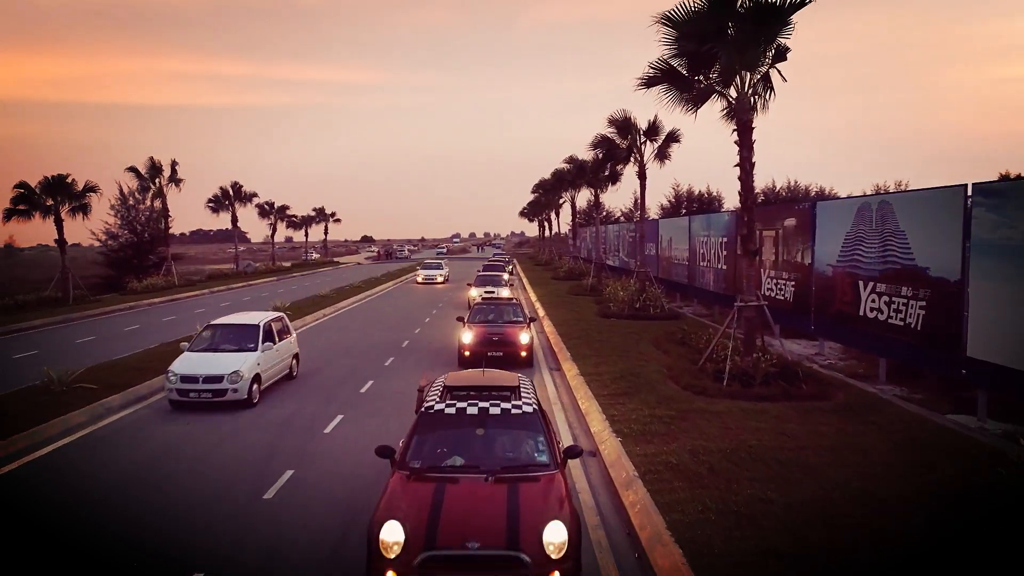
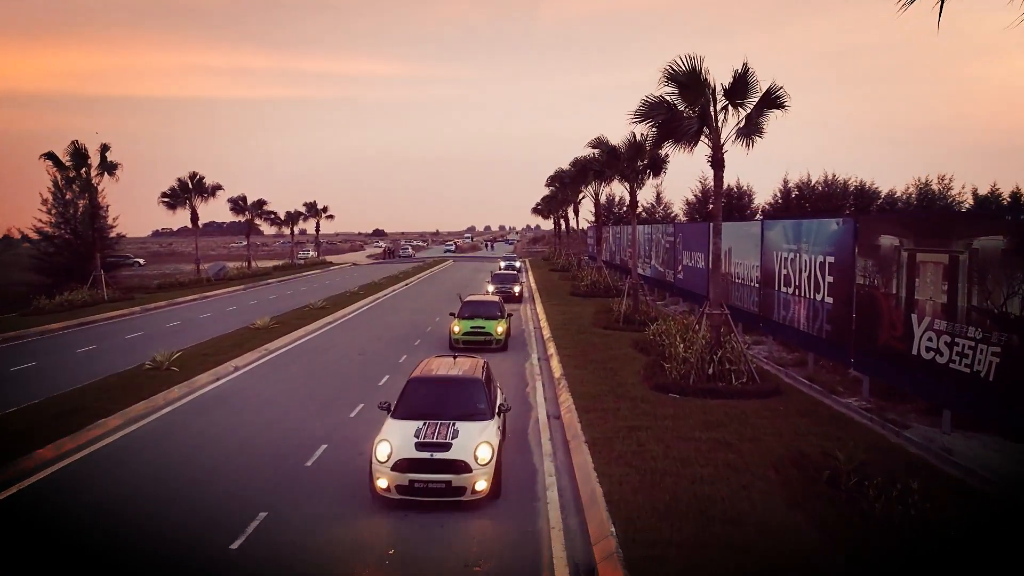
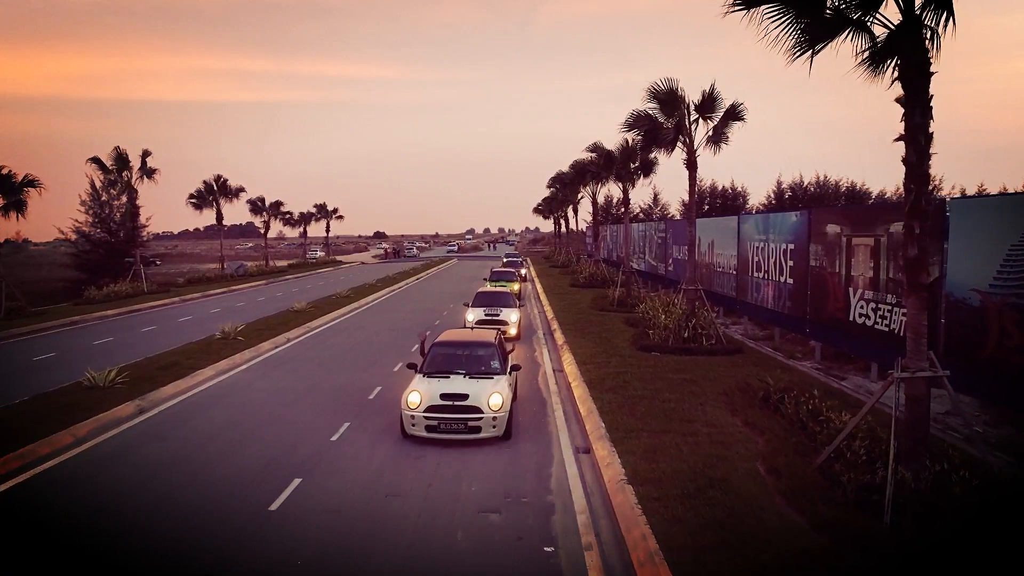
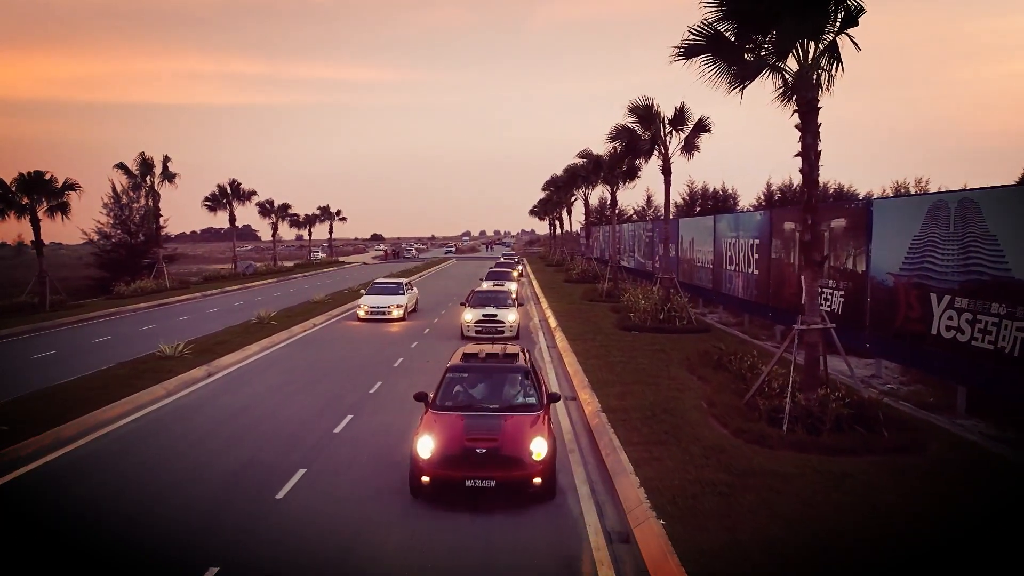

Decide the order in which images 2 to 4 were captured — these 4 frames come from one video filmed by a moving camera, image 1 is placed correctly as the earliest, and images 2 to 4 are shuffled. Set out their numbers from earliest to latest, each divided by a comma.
4, 3, 2
